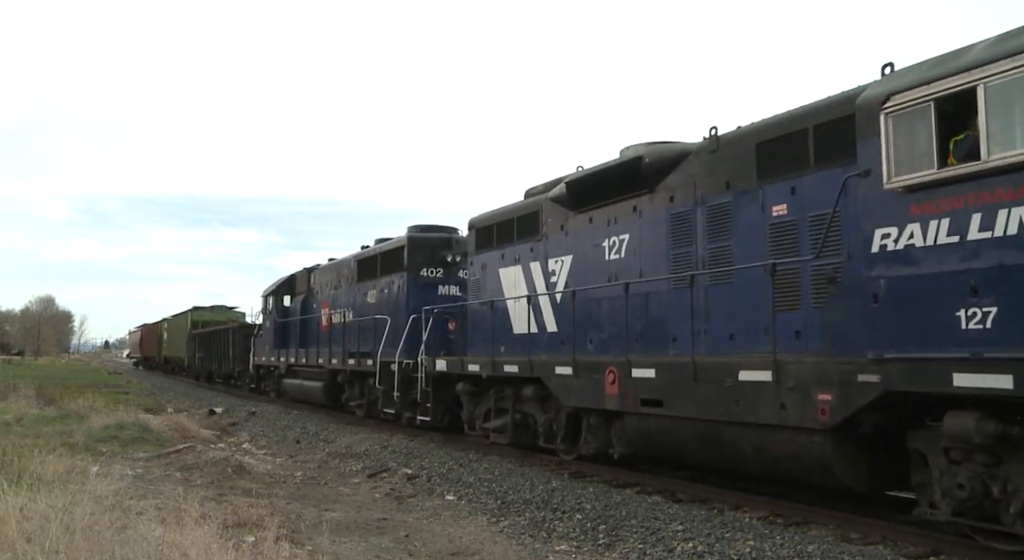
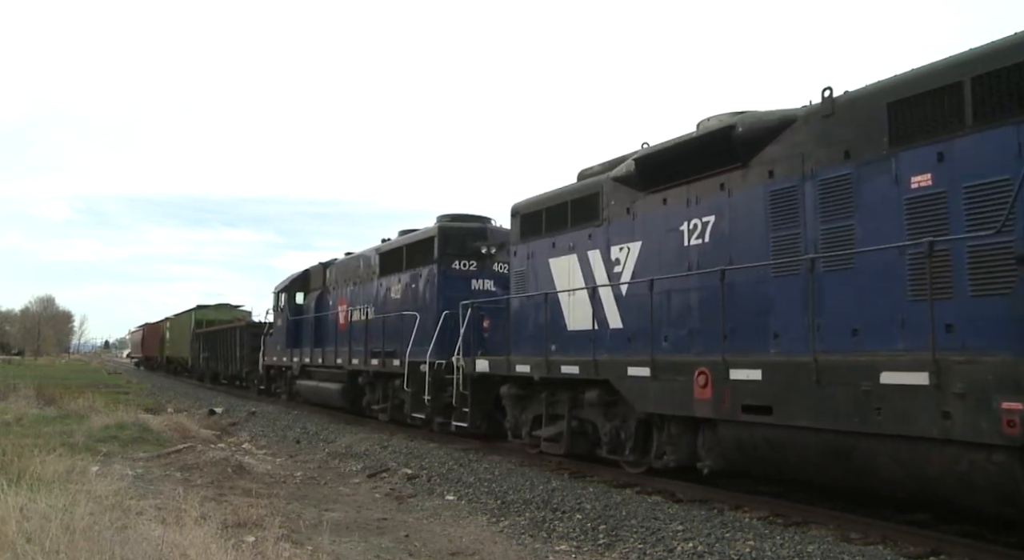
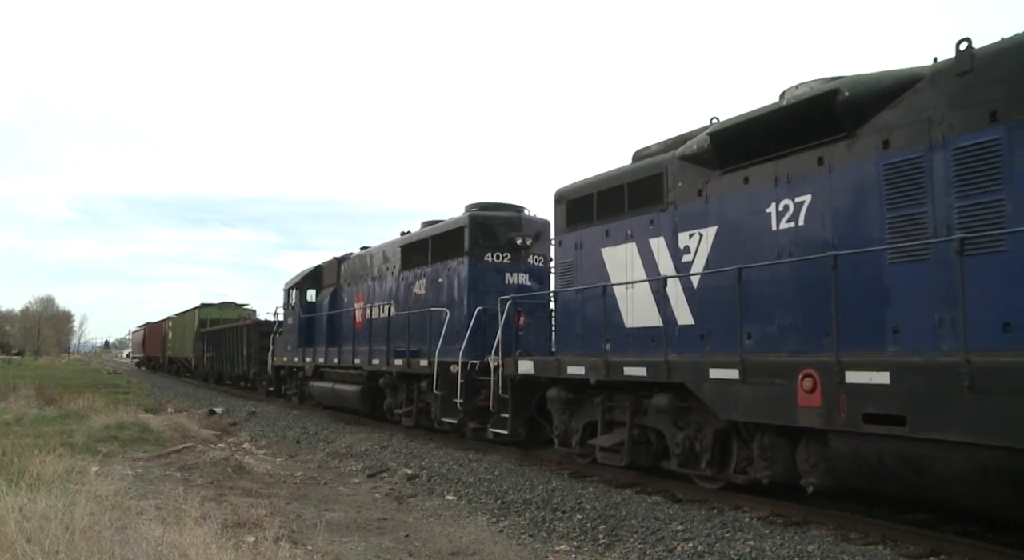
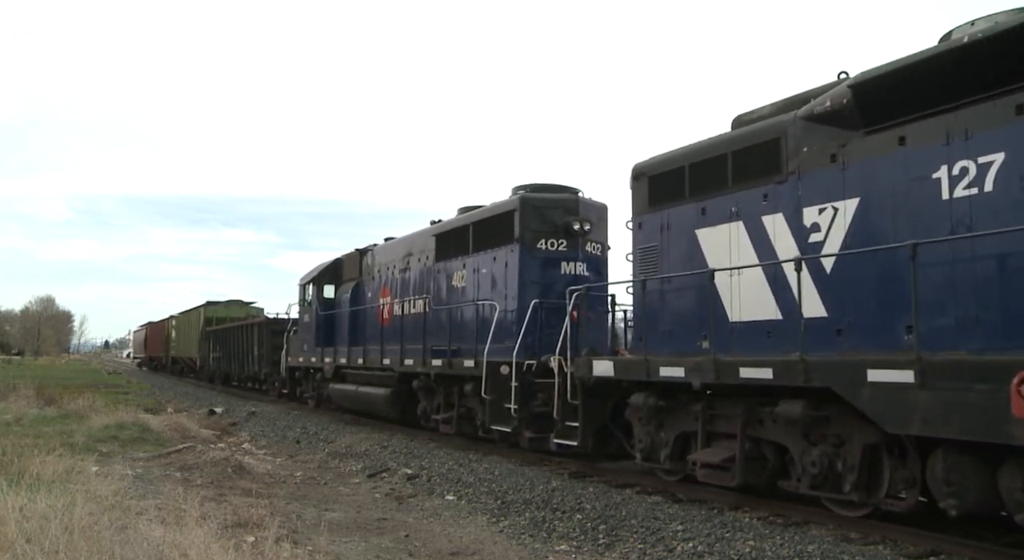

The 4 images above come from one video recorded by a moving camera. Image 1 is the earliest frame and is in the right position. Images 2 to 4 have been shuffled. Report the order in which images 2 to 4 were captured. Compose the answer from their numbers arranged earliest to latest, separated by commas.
2, 3, 4
